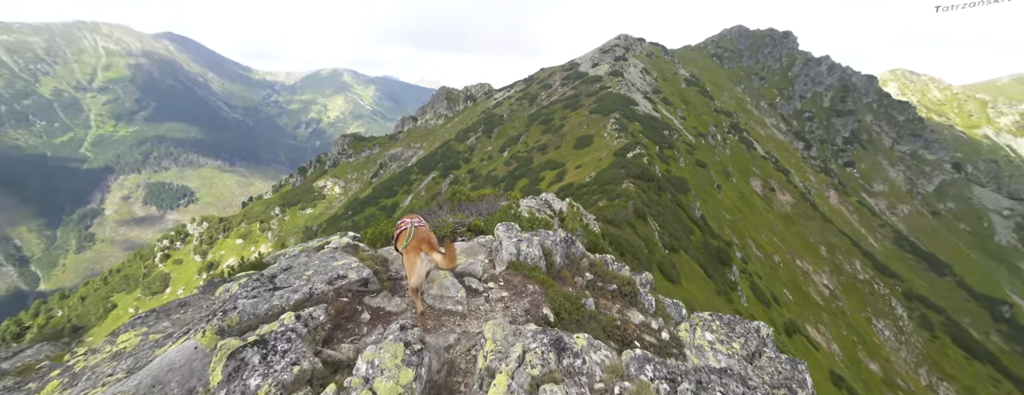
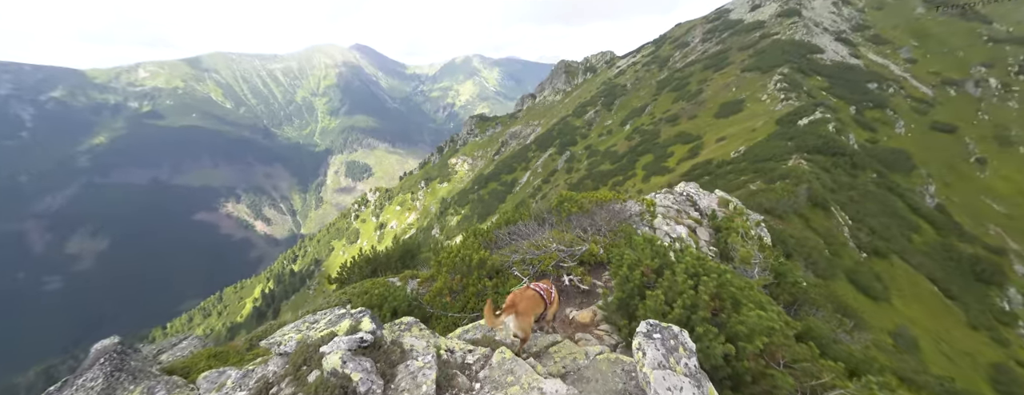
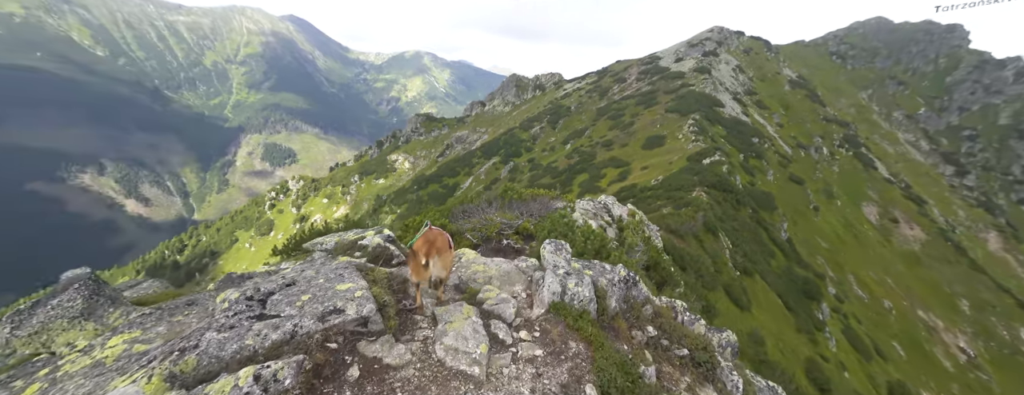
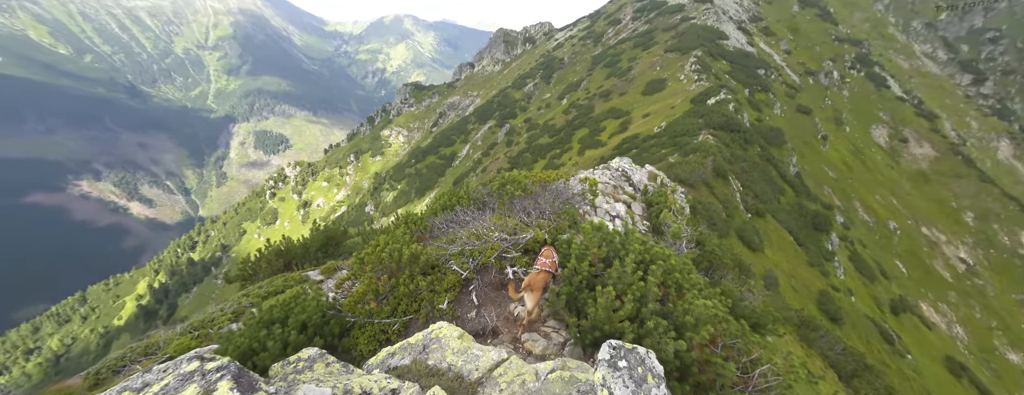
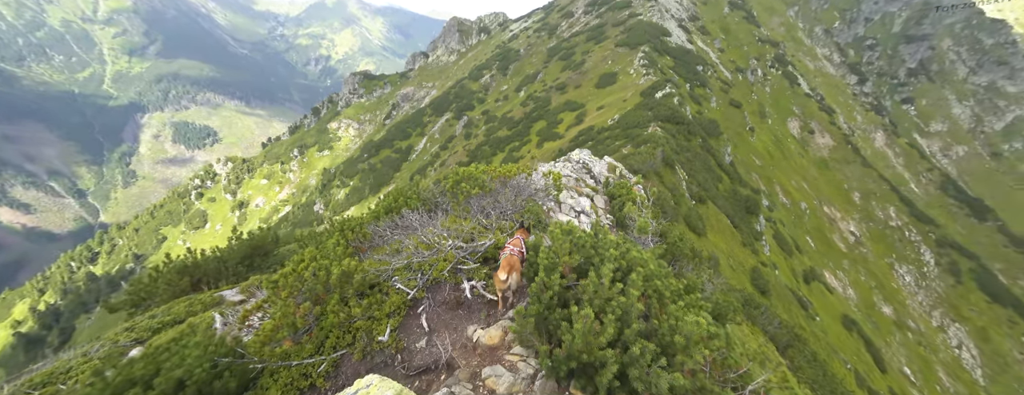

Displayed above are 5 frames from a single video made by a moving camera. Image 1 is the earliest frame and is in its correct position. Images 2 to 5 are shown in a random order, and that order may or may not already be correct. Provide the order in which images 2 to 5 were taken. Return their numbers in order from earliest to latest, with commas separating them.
3, 2, 4, 5
